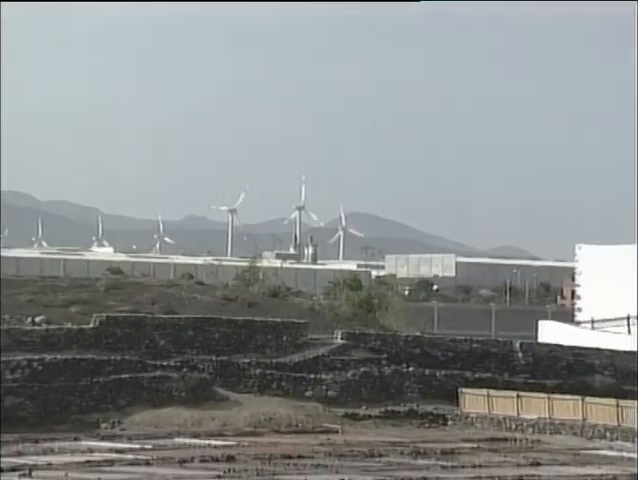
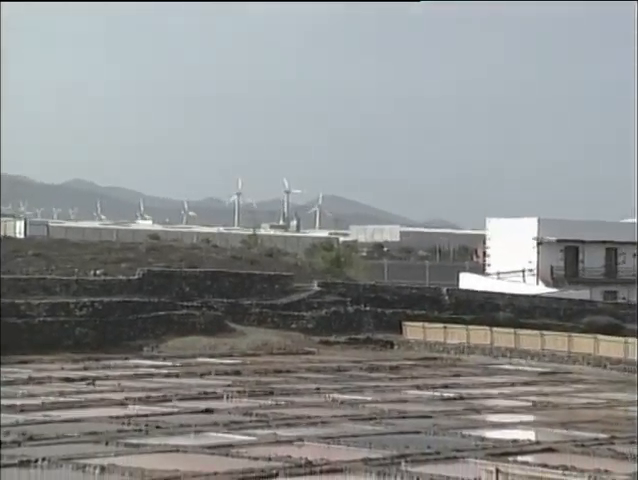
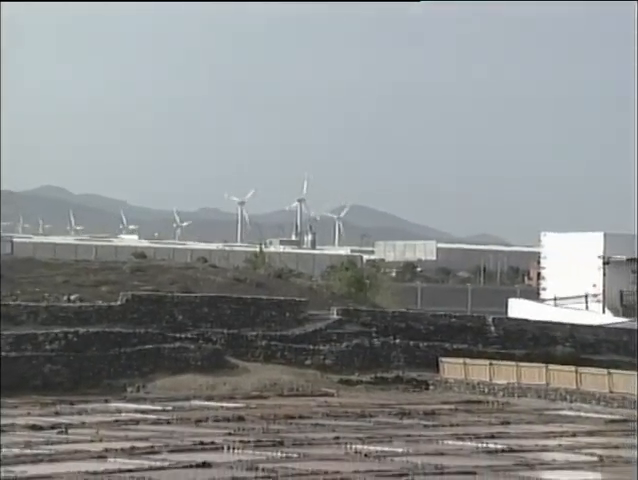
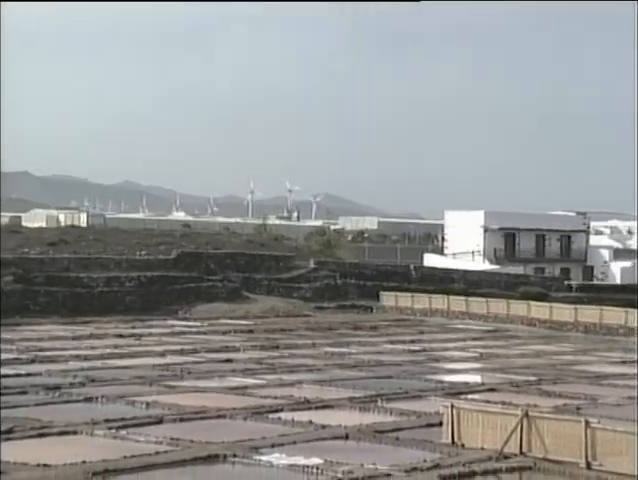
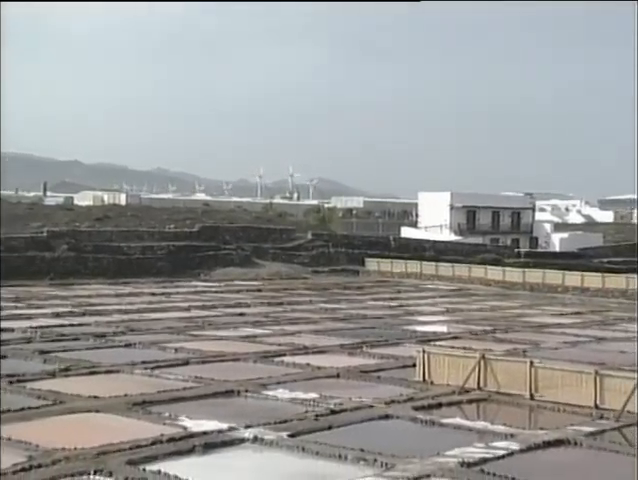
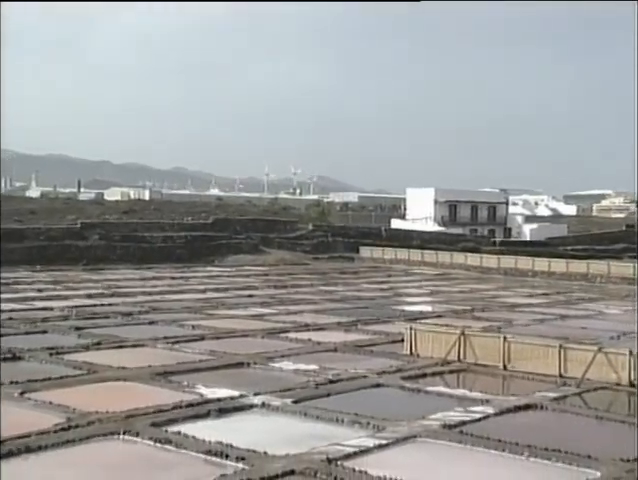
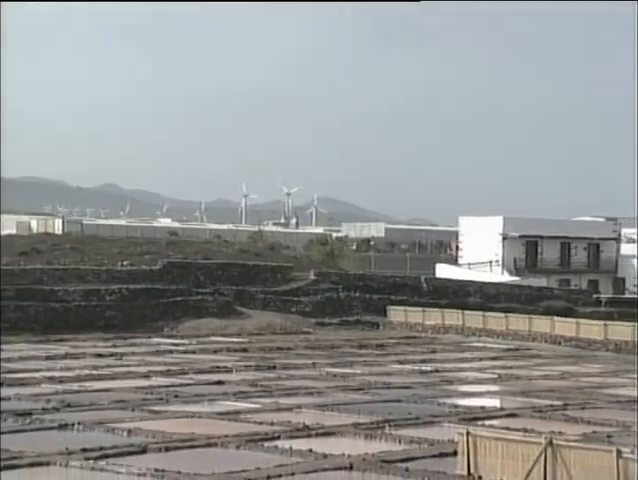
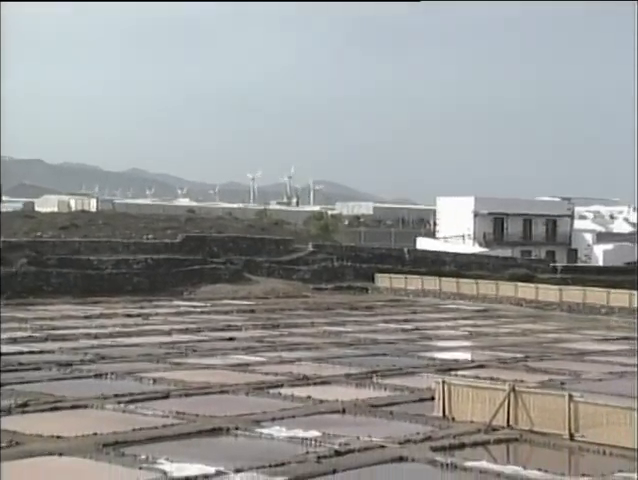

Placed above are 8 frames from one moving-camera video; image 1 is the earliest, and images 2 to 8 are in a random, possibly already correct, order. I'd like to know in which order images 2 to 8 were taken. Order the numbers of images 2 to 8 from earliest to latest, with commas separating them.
3, 2, 7, 4, 8, 5, 6
